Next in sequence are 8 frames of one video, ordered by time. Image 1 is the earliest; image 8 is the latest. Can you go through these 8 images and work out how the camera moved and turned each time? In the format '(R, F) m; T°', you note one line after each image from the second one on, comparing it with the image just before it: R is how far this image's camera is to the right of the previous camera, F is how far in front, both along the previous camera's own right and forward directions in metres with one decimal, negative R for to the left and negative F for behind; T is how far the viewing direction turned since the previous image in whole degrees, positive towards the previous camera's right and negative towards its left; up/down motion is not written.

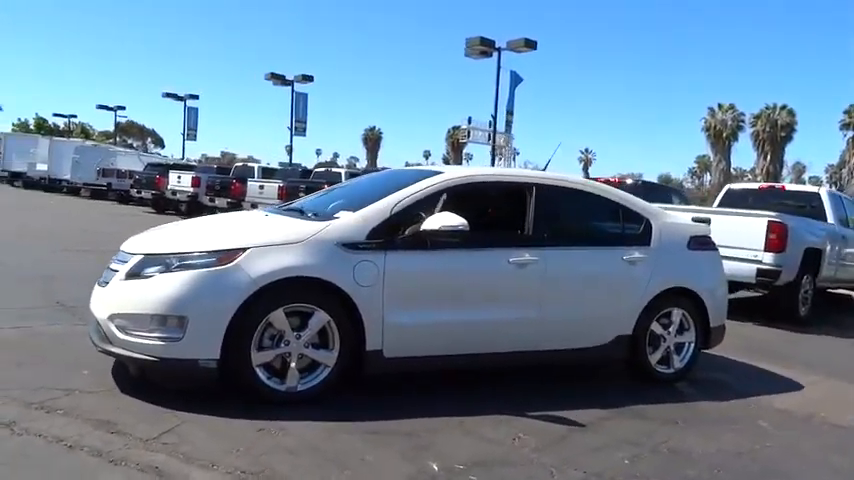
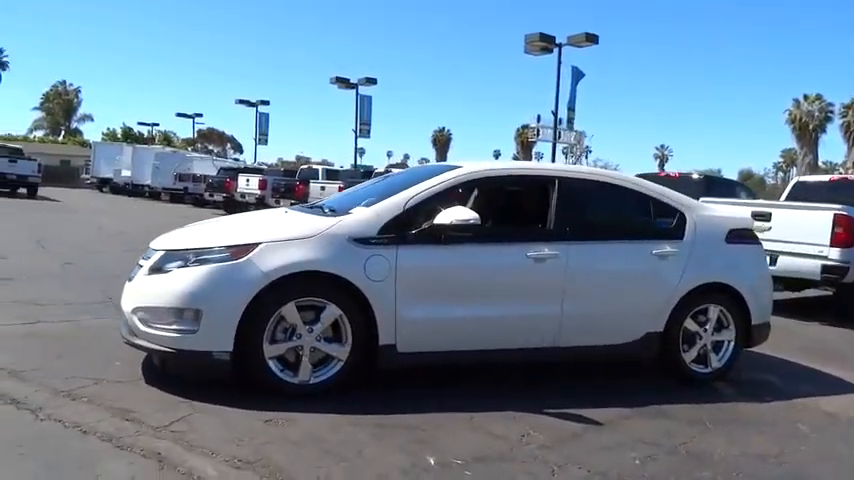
(+0.5, +0.1) m; -6°
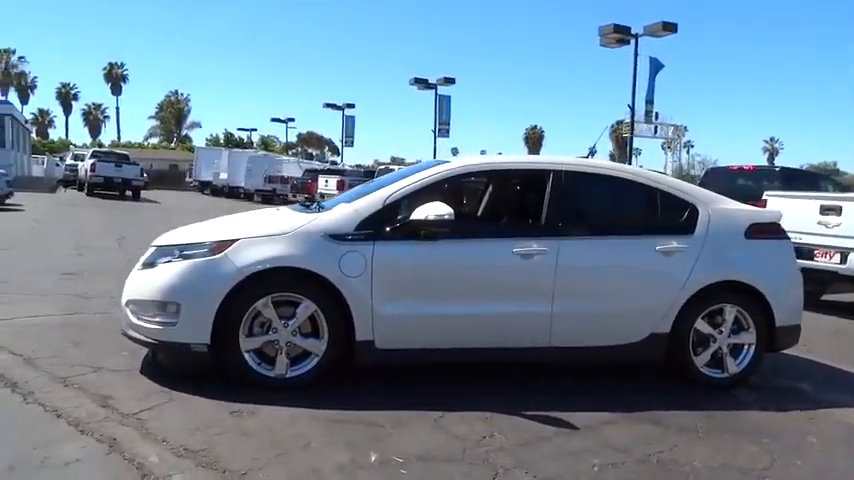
(+1.0, +0.1) m; -8°
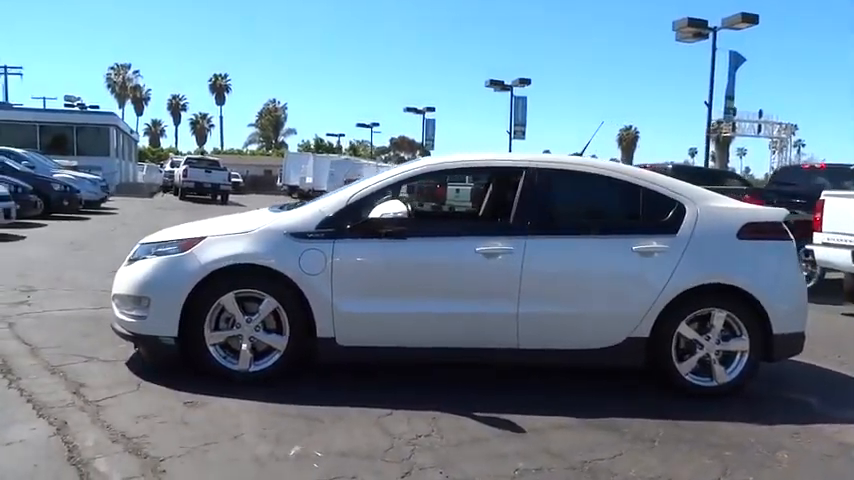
(+1.1, +0.1) m; -8°
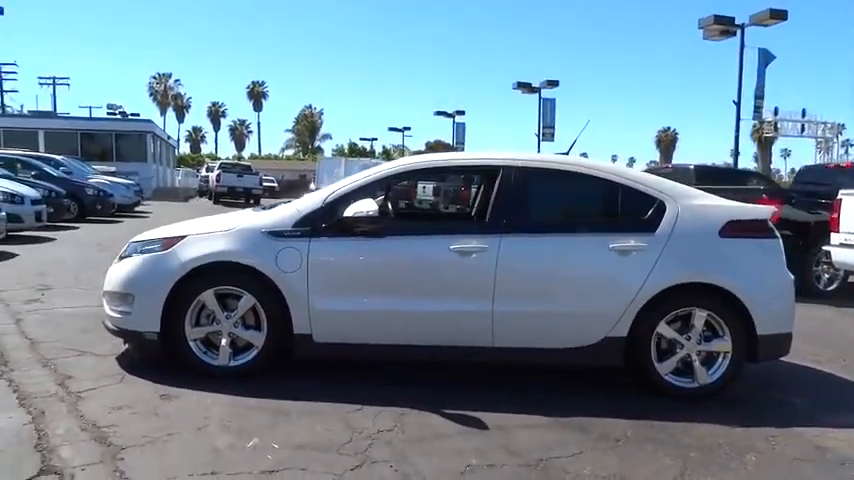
(+0.5, 0.0) m; -3°
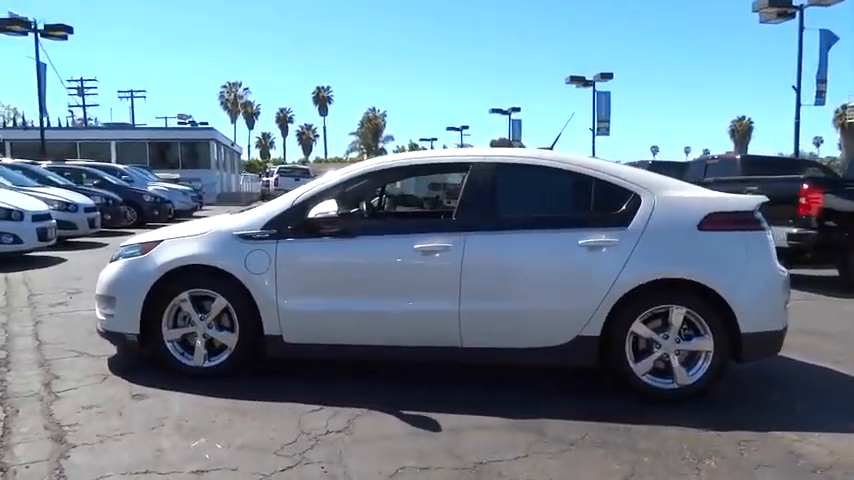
(+0.9, +0.1) m; -6°
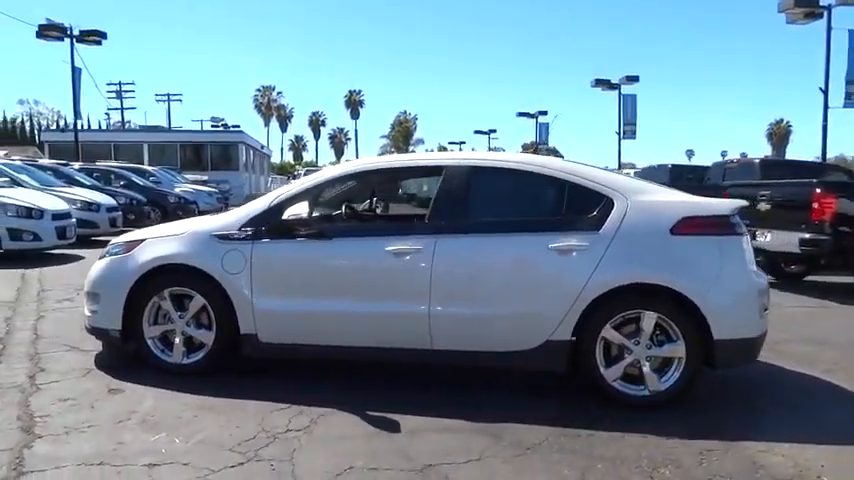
(+0.5, 0.0) m; -3°
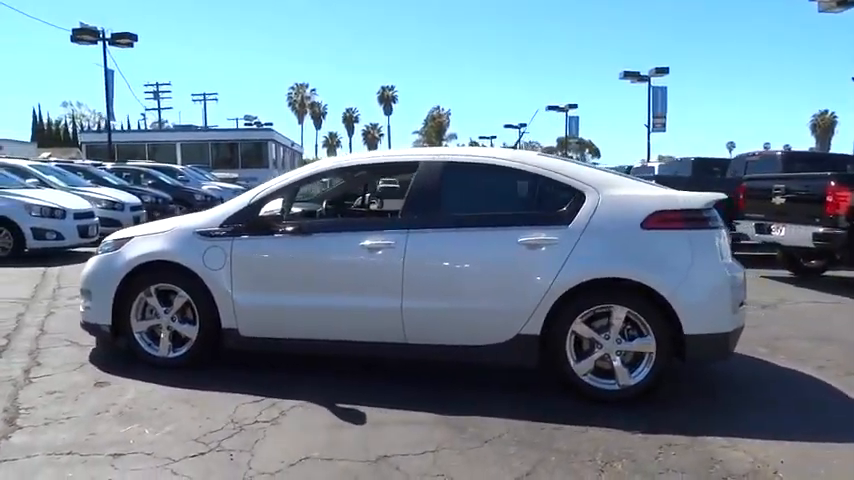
(+0.5, -0.1) m; -3°
